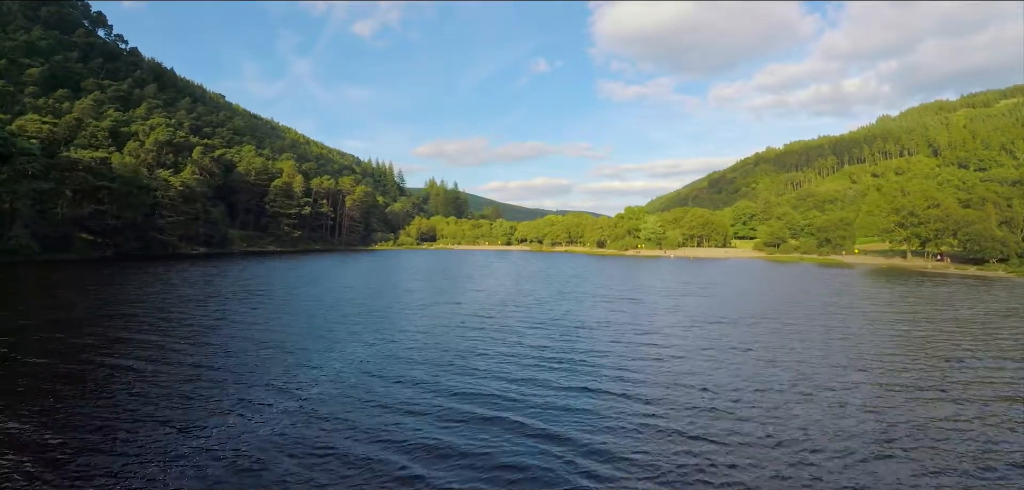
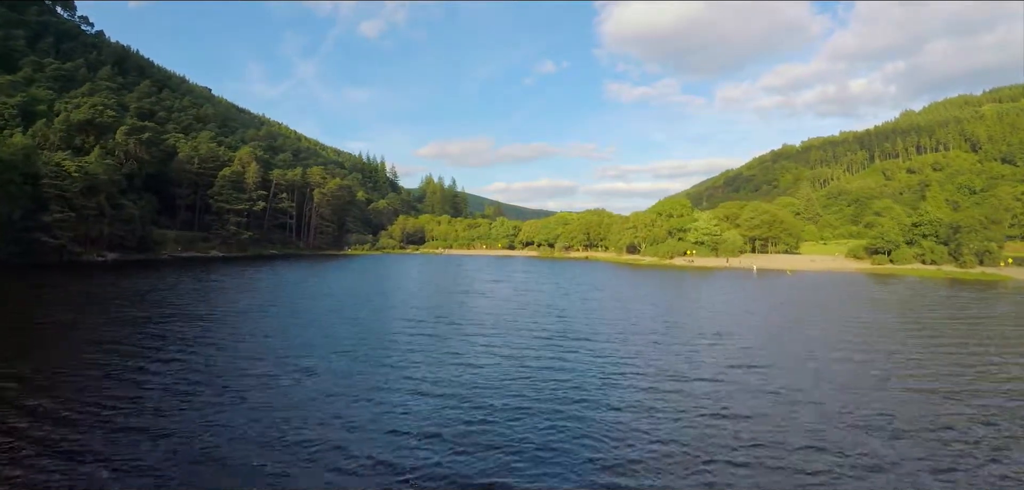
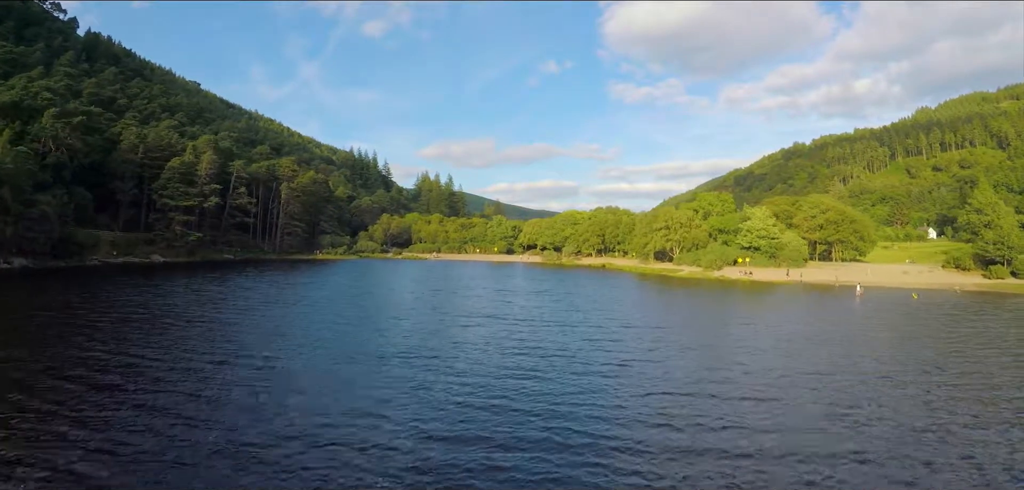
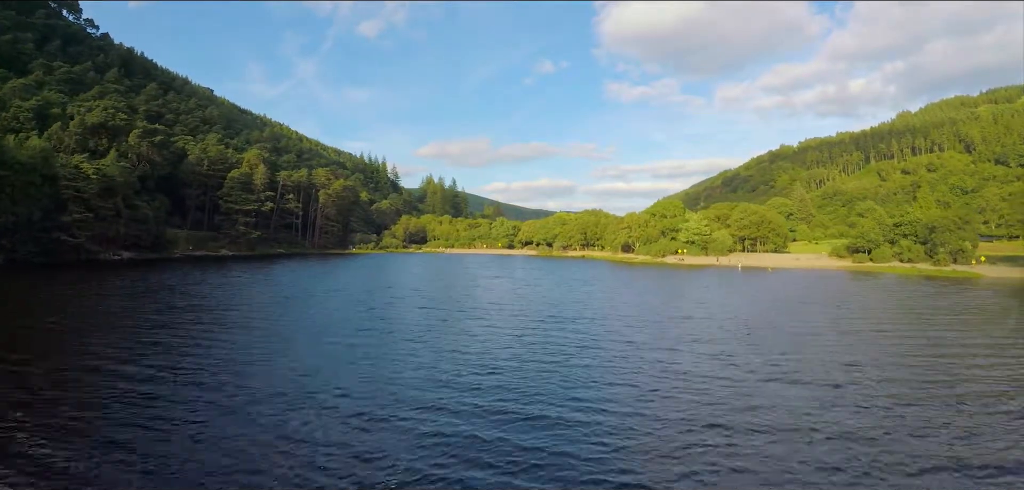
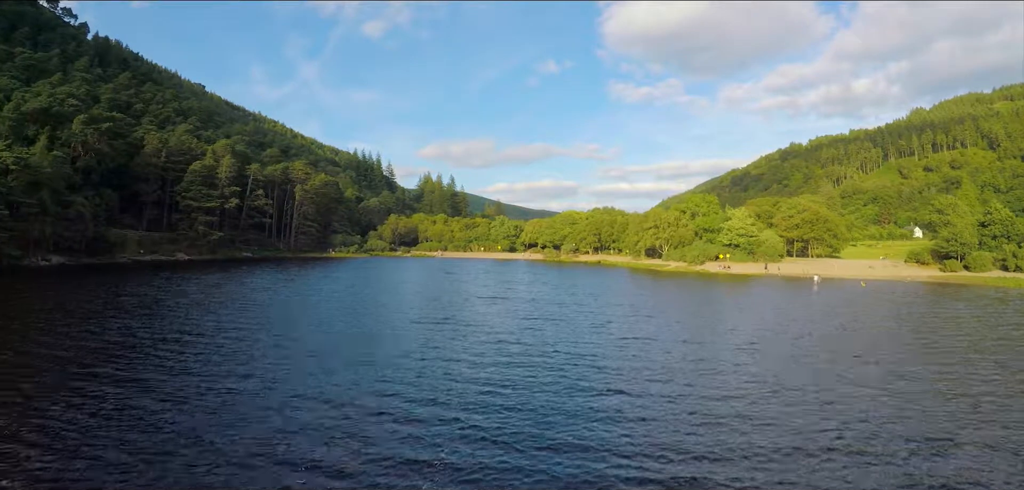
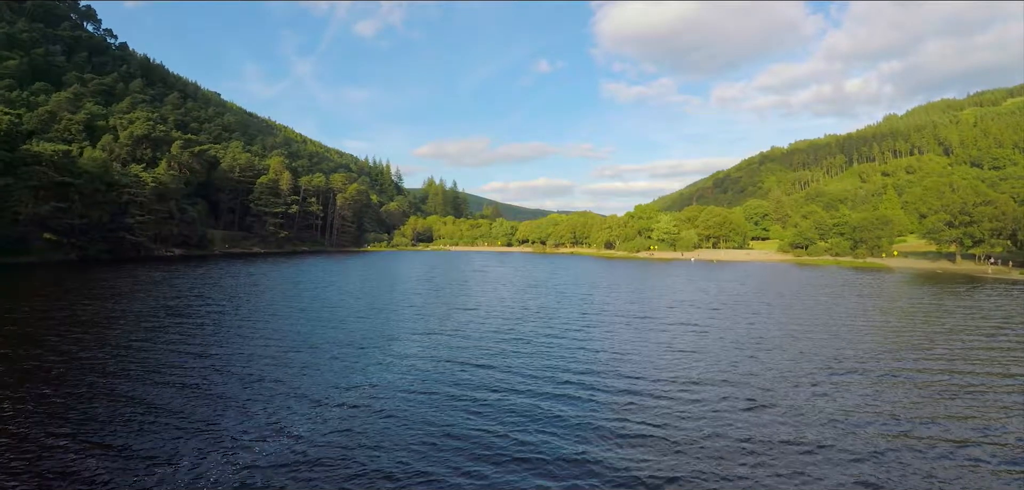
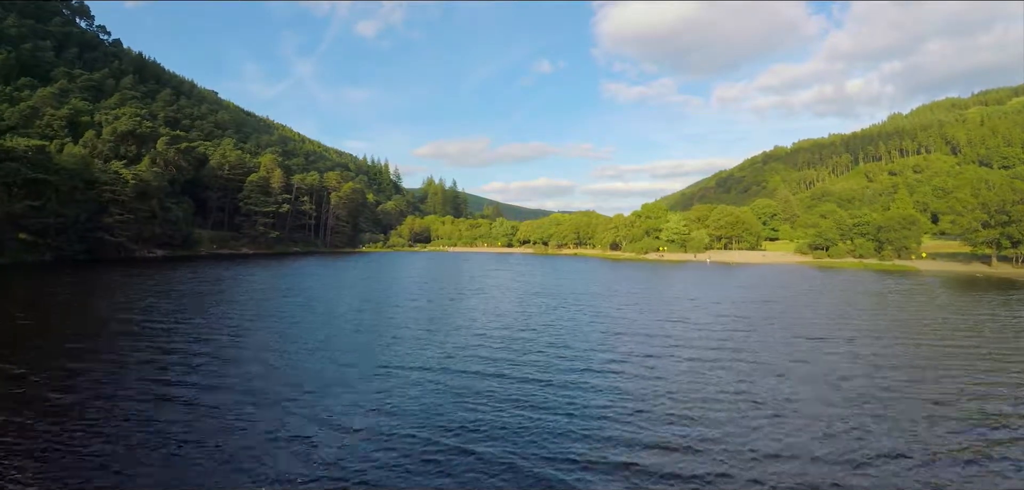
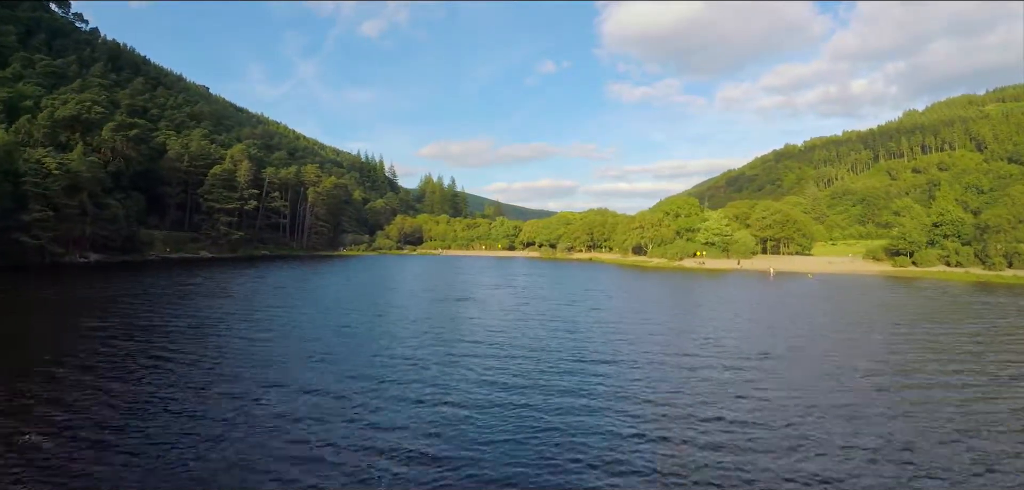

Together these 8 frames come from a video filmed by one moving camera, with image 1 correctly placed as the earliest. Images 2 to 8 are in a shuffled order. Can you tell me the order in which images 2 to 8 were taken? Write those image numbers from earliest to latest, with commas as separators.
6, 7, 4, 2, 8, 5, 3
